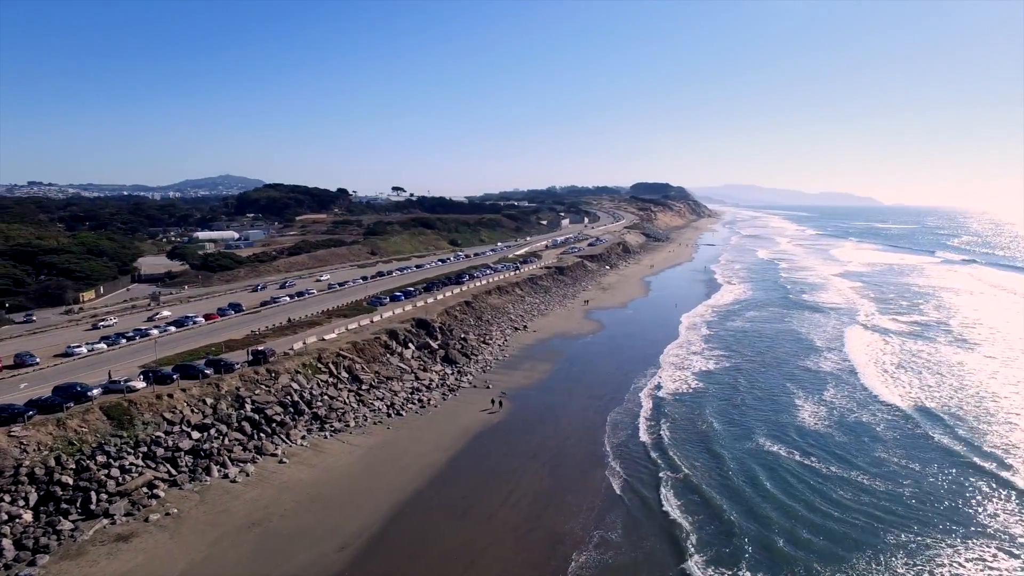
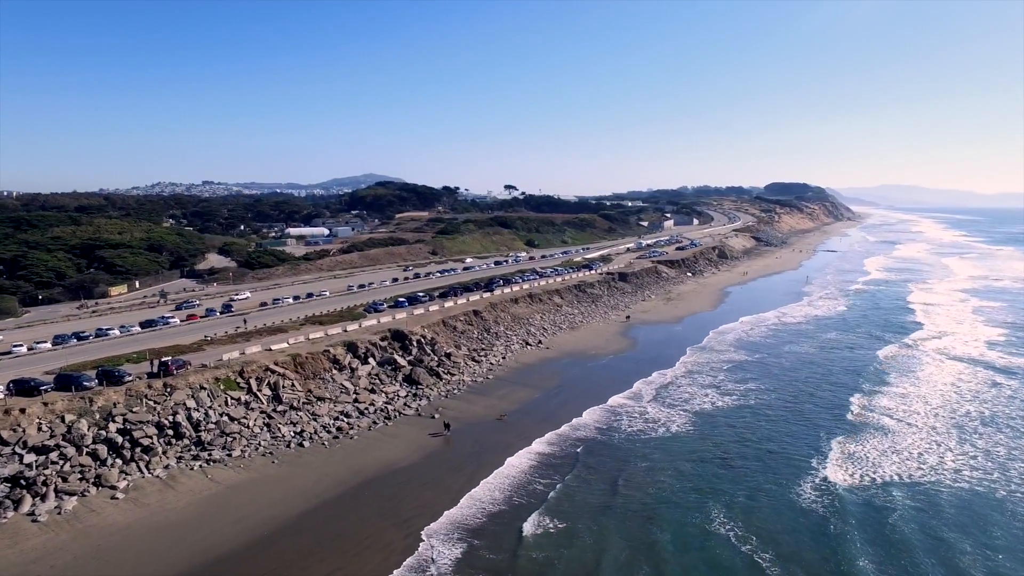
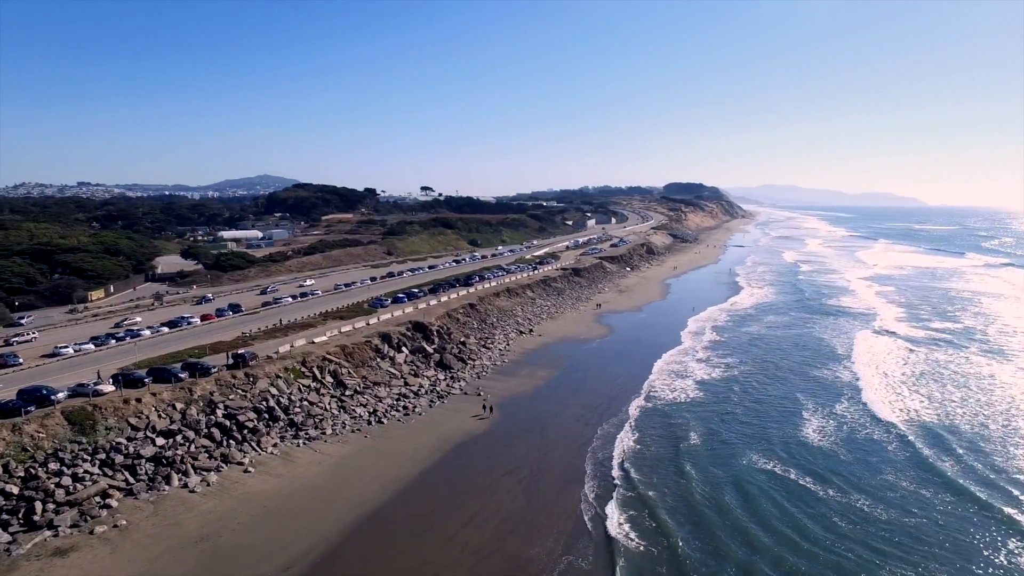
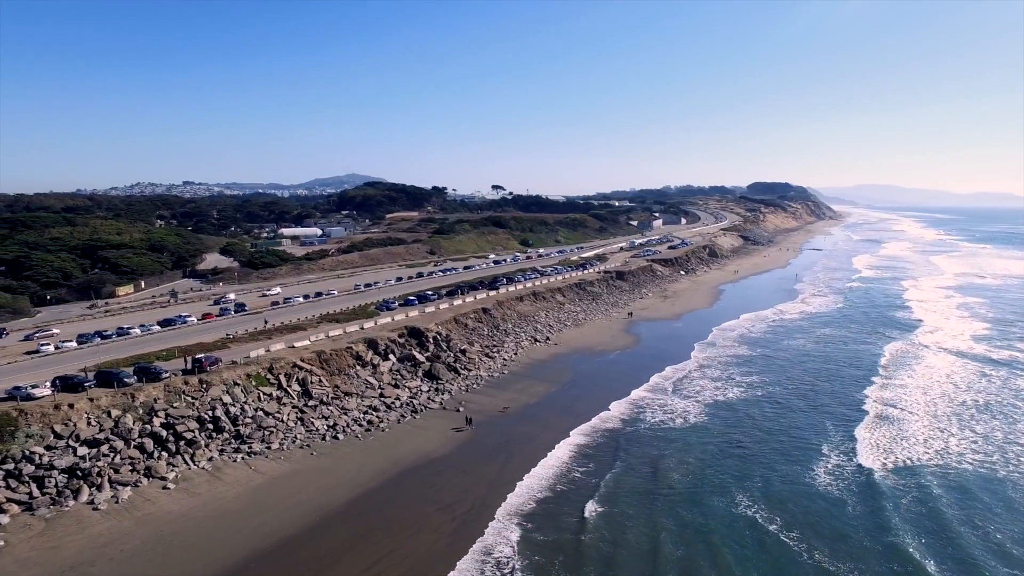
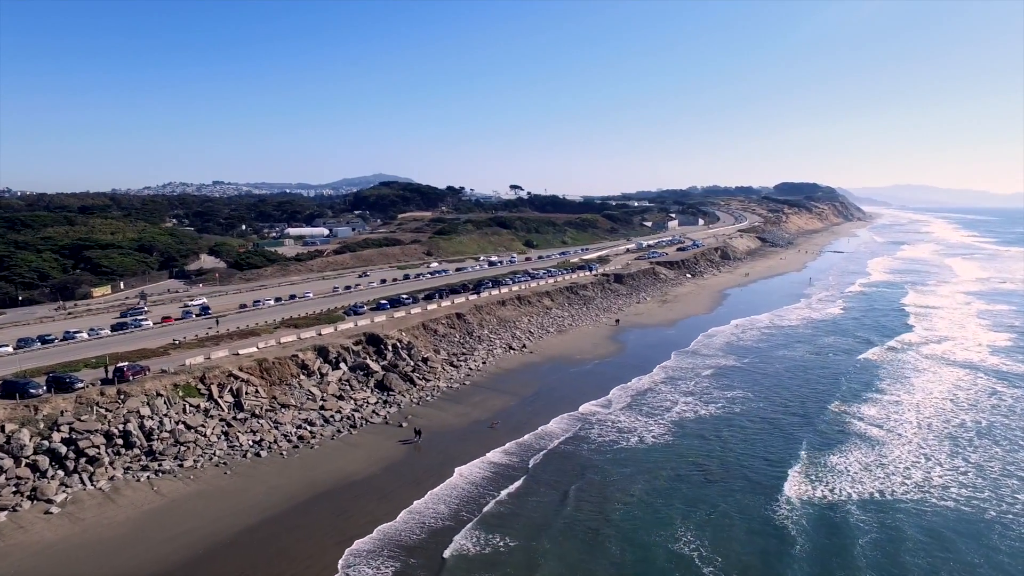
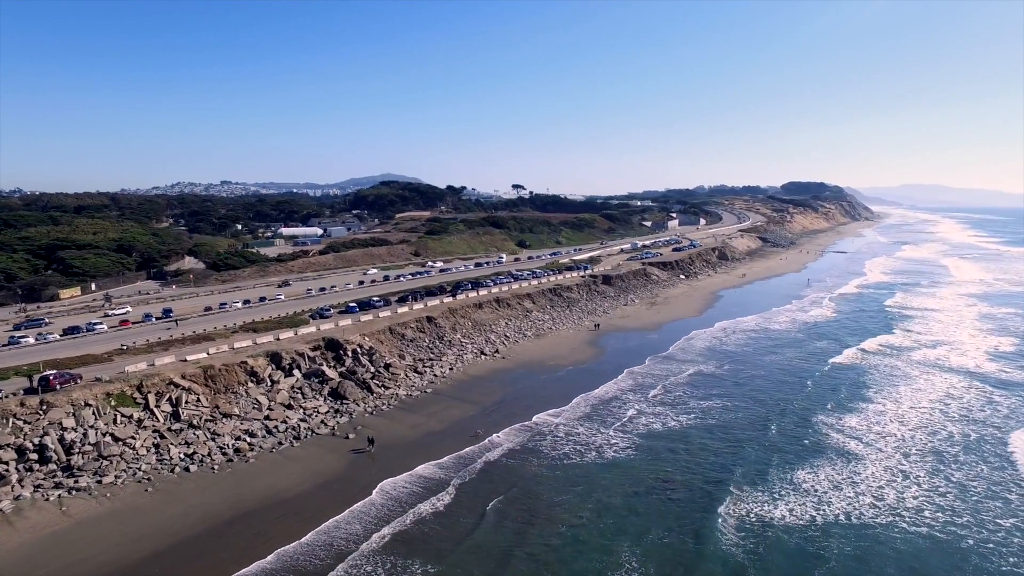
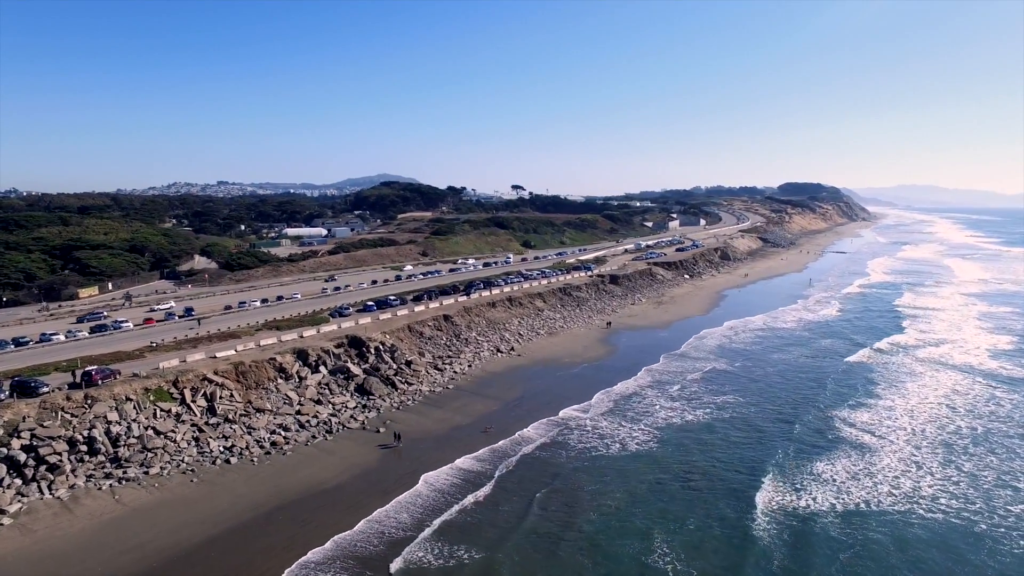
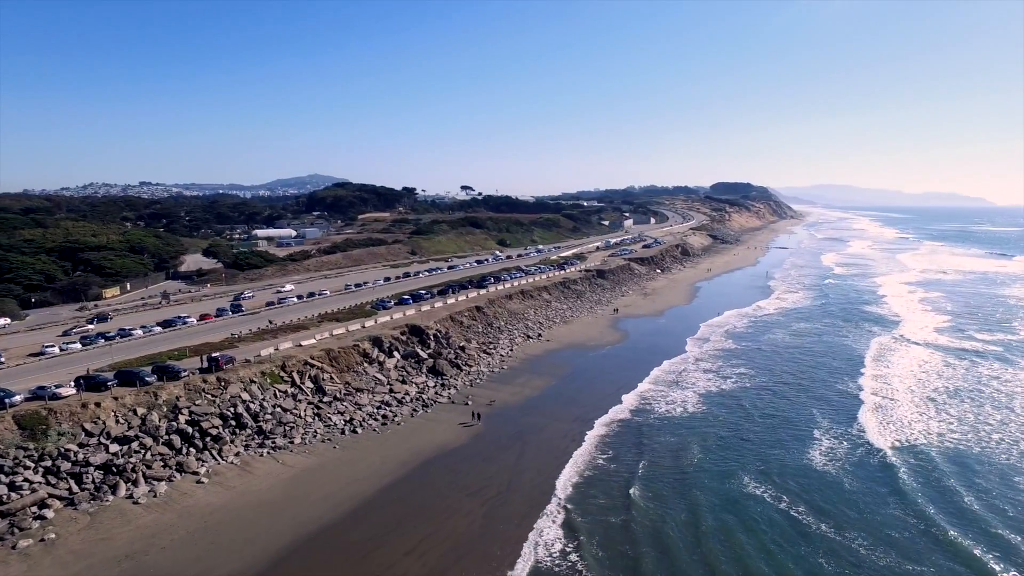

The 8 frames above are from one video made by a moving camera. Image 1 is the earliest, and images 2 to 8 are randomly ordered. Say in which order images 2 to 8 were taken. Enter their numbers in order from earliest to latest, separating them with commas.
3, 8, 4, 2, 5, 7, 6
